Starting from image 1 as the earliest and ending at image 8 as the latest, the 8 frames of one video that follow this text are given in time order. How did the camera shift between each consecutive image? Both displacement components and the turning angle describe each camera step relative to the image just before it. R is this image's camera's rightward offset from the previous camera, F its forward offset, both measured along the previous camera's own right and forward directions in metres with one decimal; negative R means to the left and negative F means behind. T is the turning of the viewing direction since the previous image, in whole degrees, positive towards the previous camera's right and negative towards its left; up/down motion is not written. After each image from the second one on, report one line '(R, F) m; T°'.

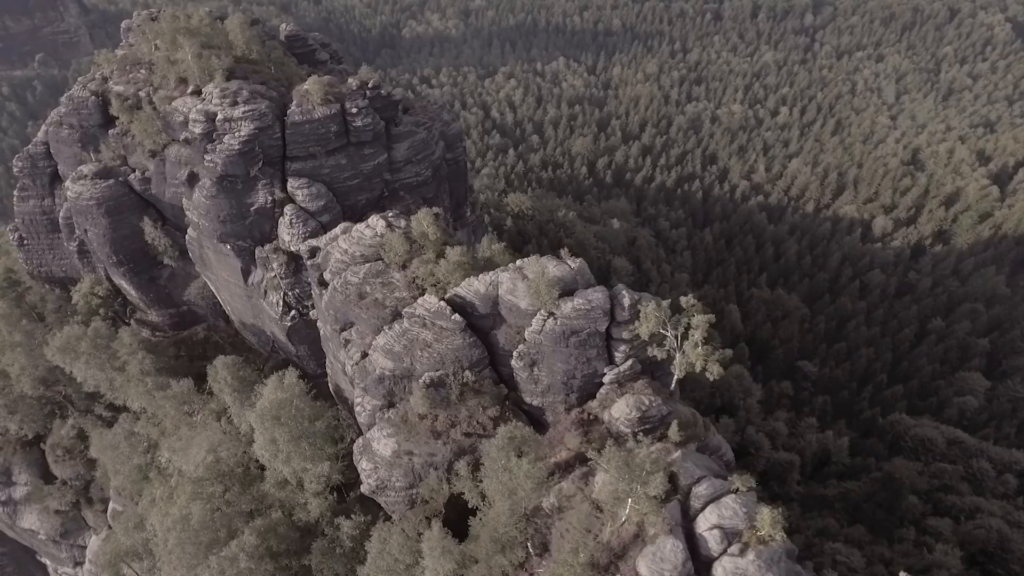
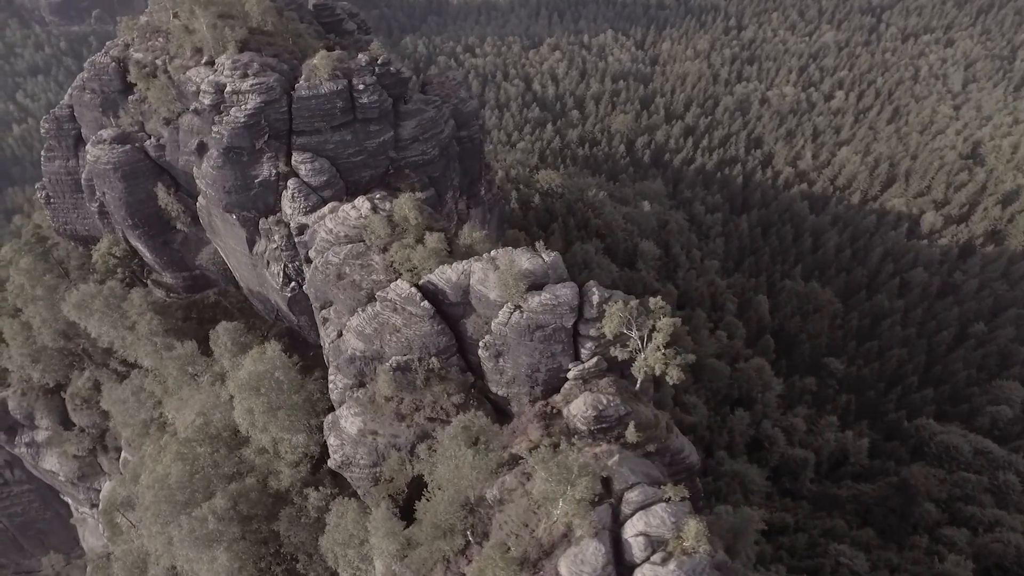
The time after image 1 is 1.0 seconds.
(+1.9, 0.0) m; -4°
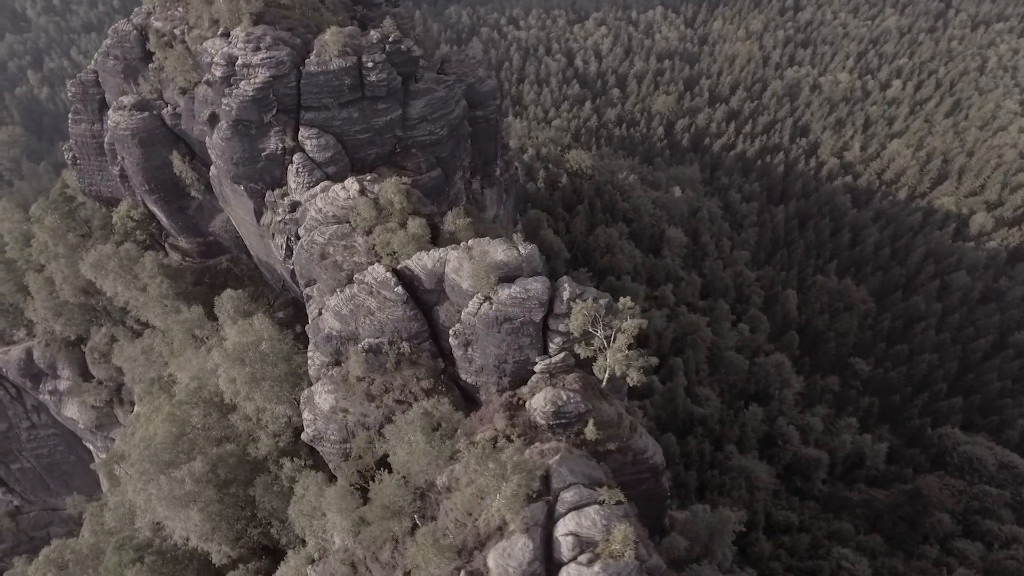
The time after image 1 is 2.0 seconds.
(+1.8, 0.0) m; -3°
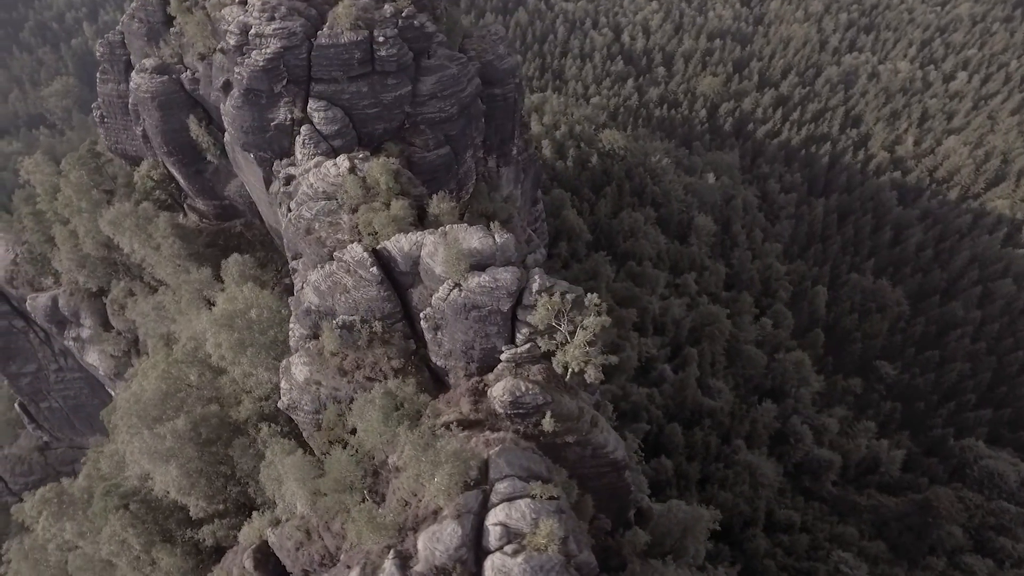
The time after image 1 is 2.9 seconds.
(+1.8, -0.1) m; -3°
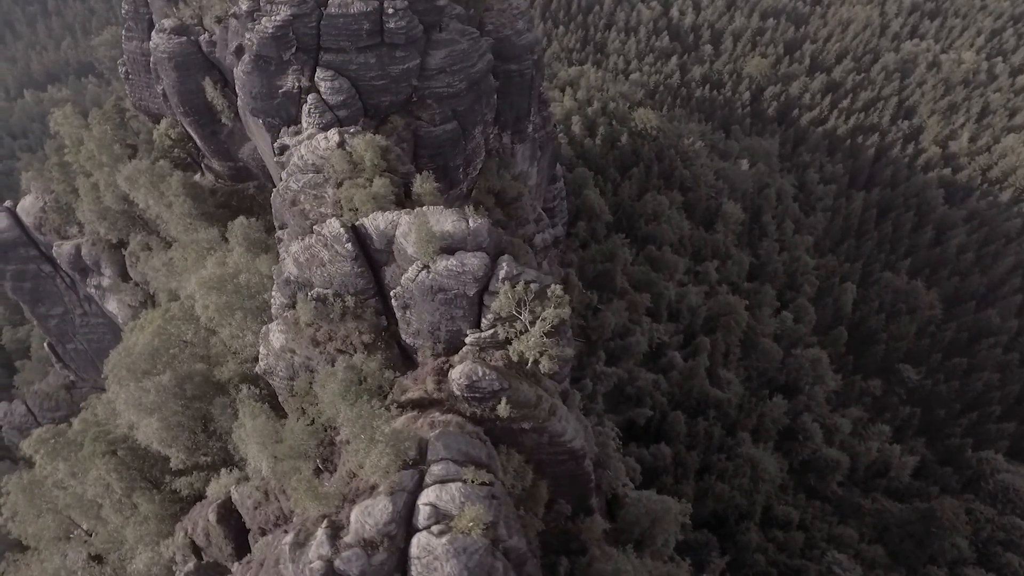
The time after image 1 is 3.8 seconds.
(+1.9, -0.1) m; -3°
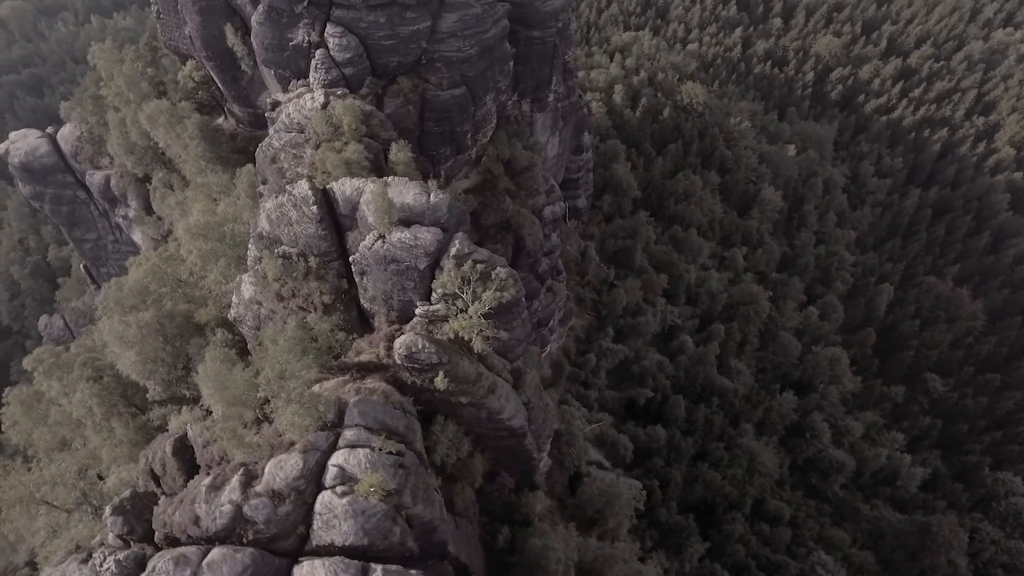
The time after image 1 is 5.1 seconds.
(+2.7, -0.1) m; -4°
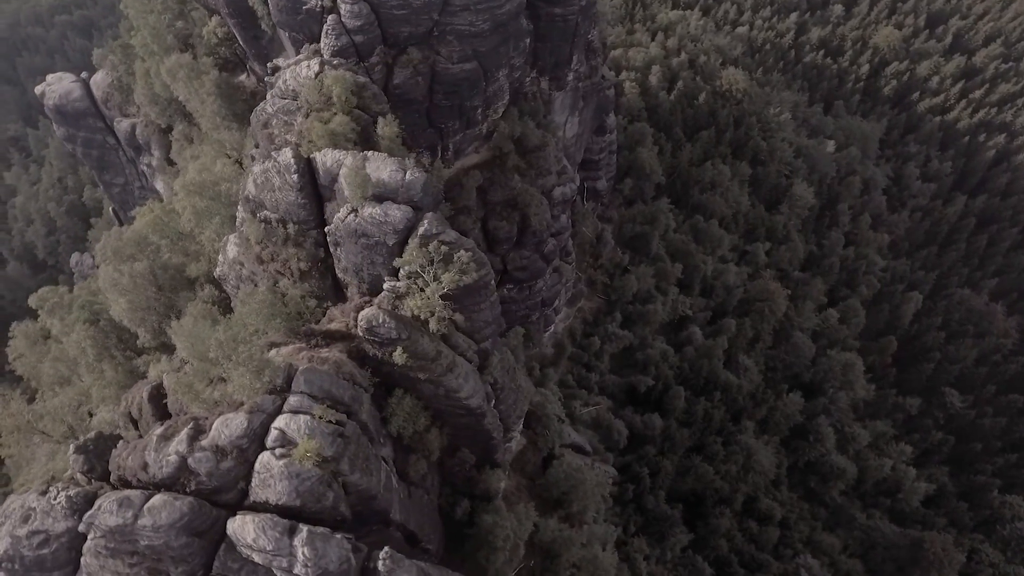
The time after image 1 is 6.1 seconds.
(+2.0, -0.2) m; -3°
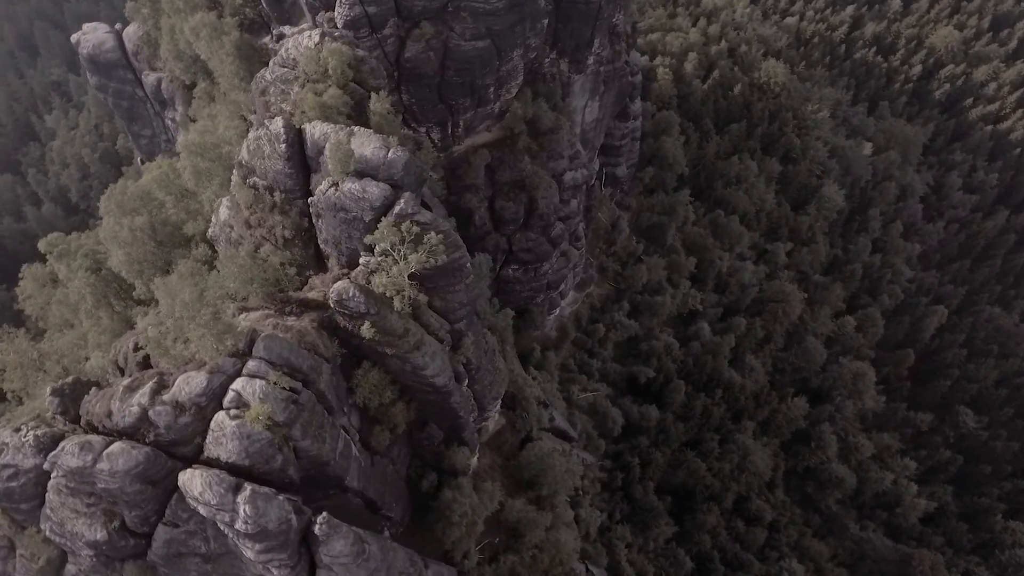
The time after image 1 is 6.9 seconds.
(+1.7, -0.2) m; -3°
